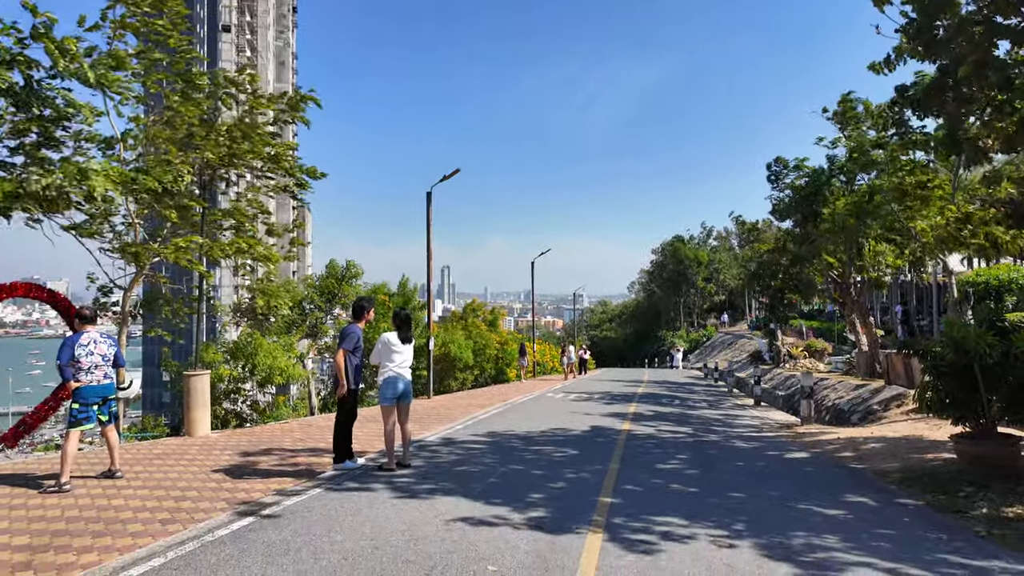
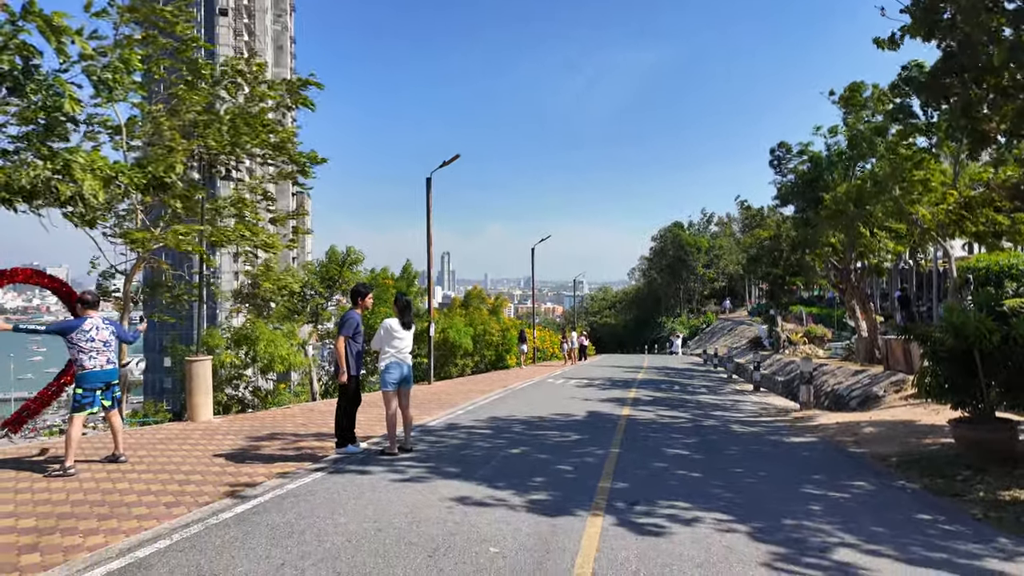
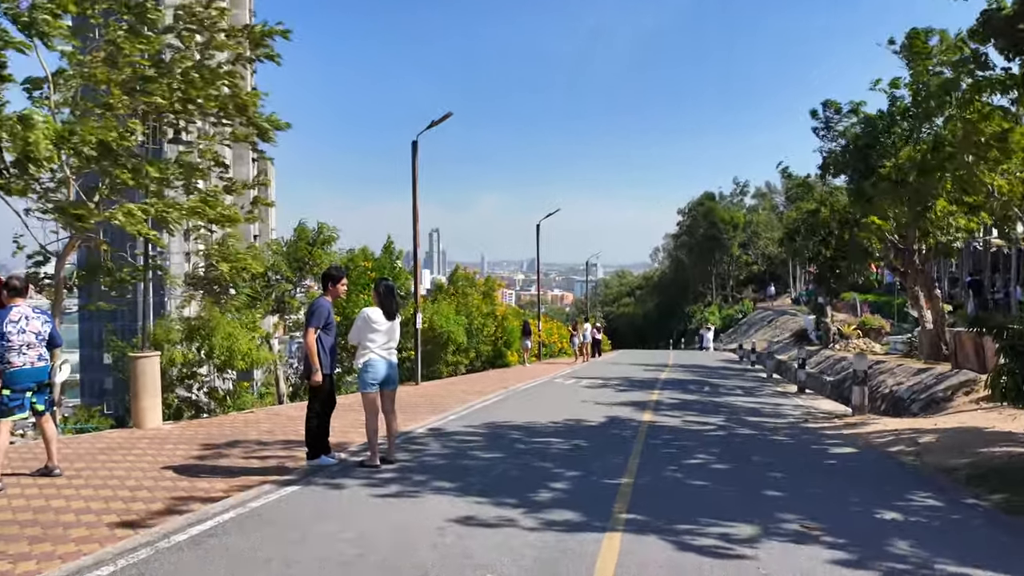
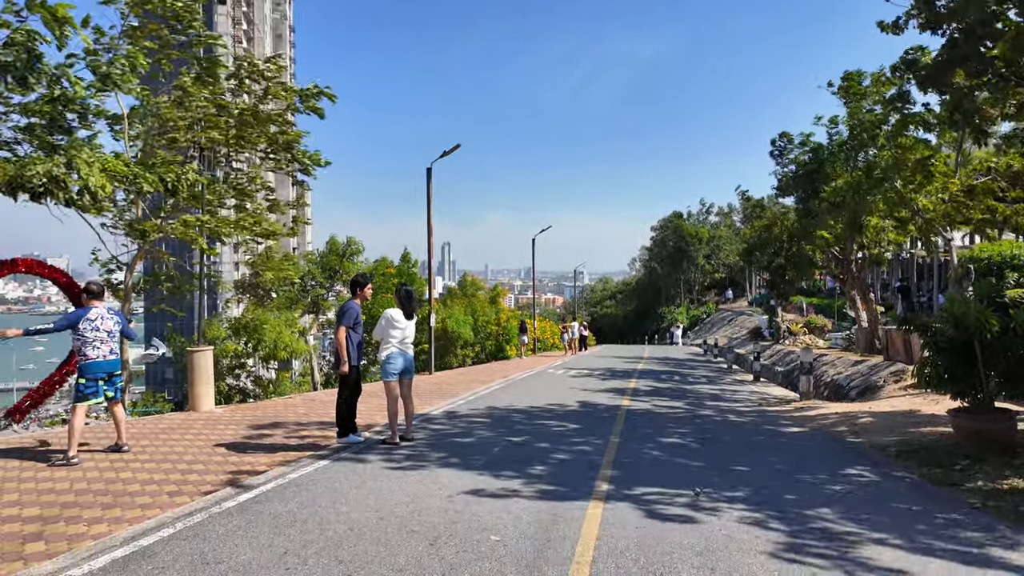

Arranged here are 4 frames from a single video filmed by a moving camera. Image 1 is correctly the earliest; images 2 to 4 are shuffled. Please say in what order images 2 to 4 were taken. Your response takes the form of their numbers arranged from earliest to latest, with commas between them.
2, 4, 3
